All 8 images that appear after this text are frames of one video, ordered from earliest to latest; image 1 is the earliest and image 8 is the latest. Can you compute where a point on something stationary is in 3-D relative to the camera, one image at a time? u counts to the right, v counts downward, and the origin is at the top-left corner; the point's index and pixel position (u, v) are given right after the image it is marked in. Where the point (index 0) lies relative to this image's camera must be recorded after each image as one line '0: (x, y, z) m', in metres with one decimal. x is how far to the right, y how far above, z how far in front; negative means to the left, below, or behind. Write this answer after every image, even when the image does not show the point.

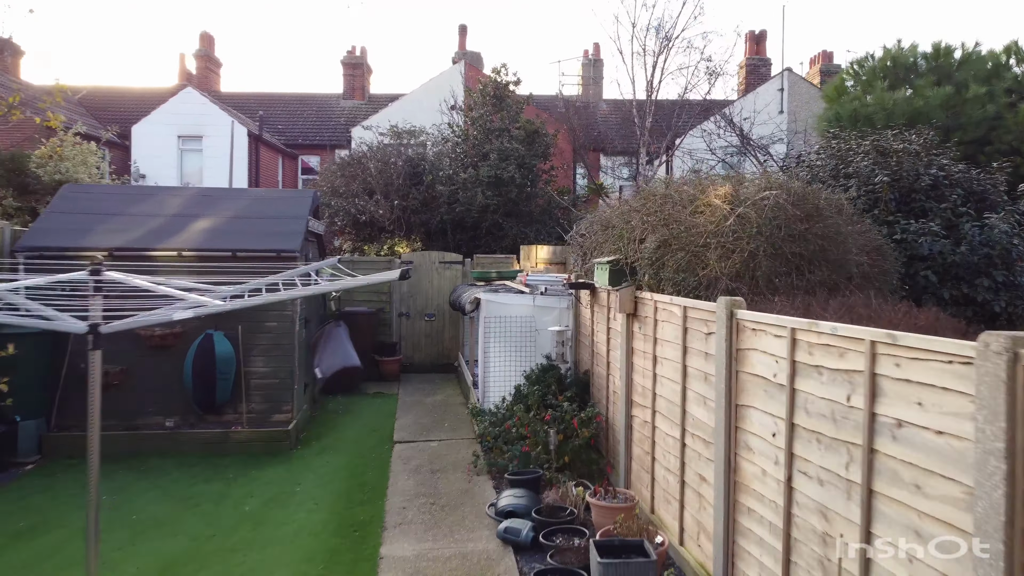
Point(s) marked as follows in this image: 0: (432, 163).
0: (-1.0, +1.5, +9.9) m
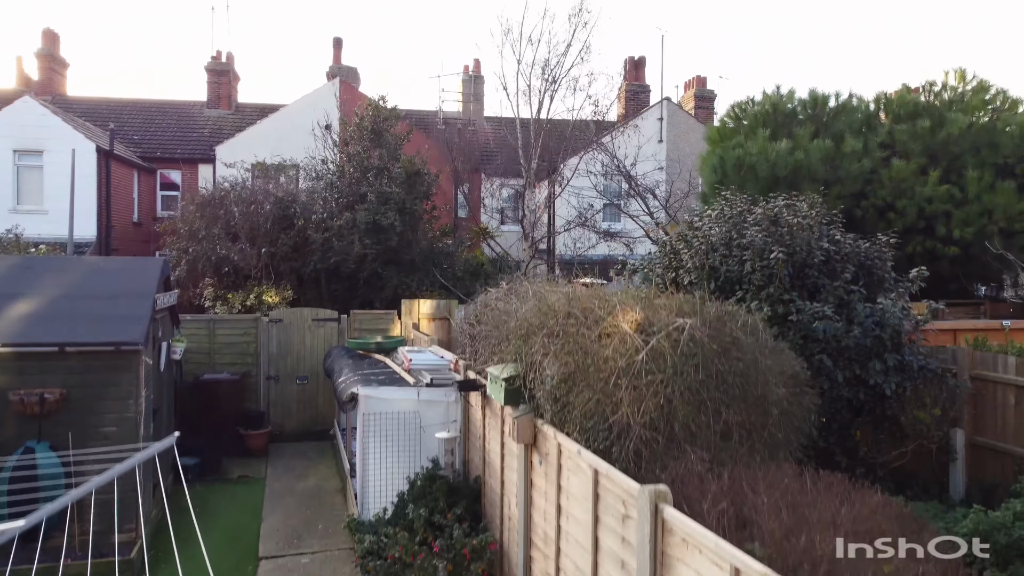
0: (-2.4, +0.9, +9.2) m
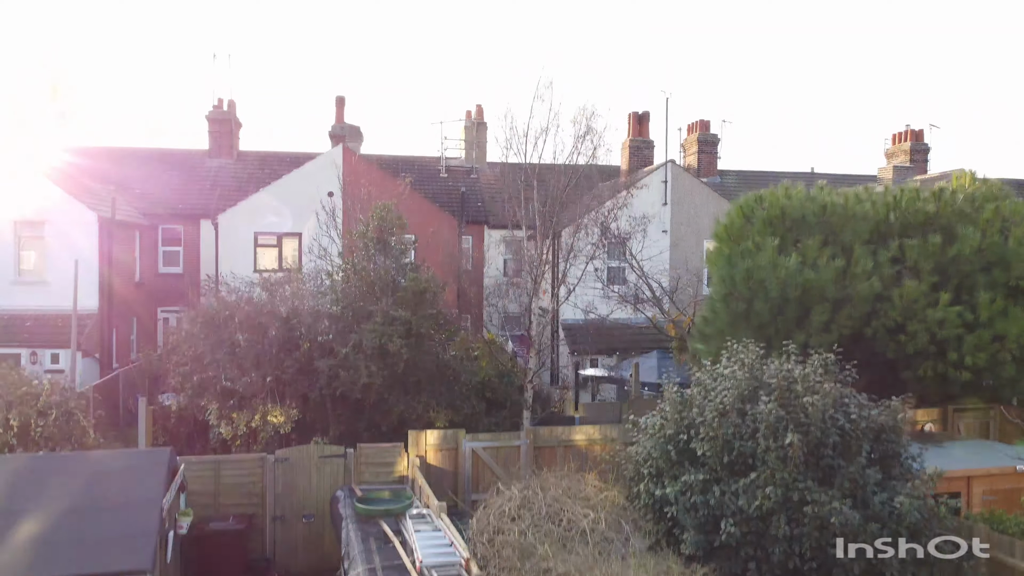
0: (-2.3, -0.4, +9.1) m
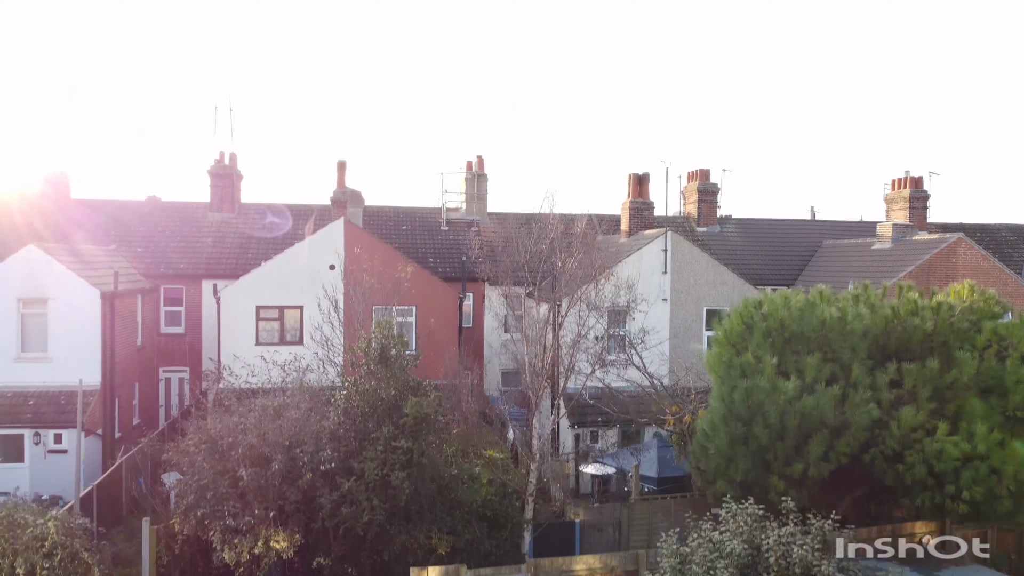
0: (-2.3, -1.9, +9.2) m
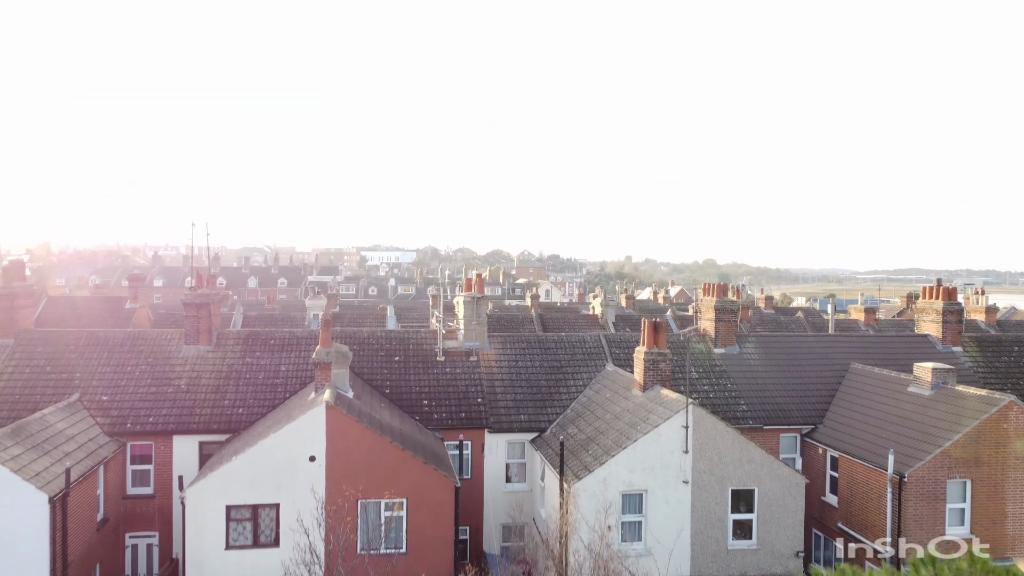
0: (-2.2, -5.4, +7.3) m
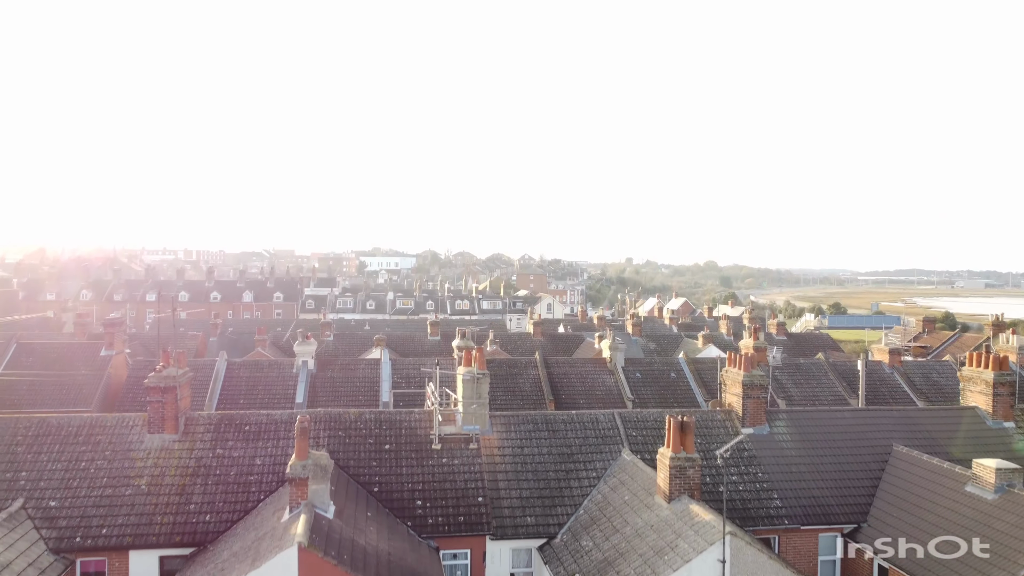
0: (-2.1, -7.2, +5.1) m
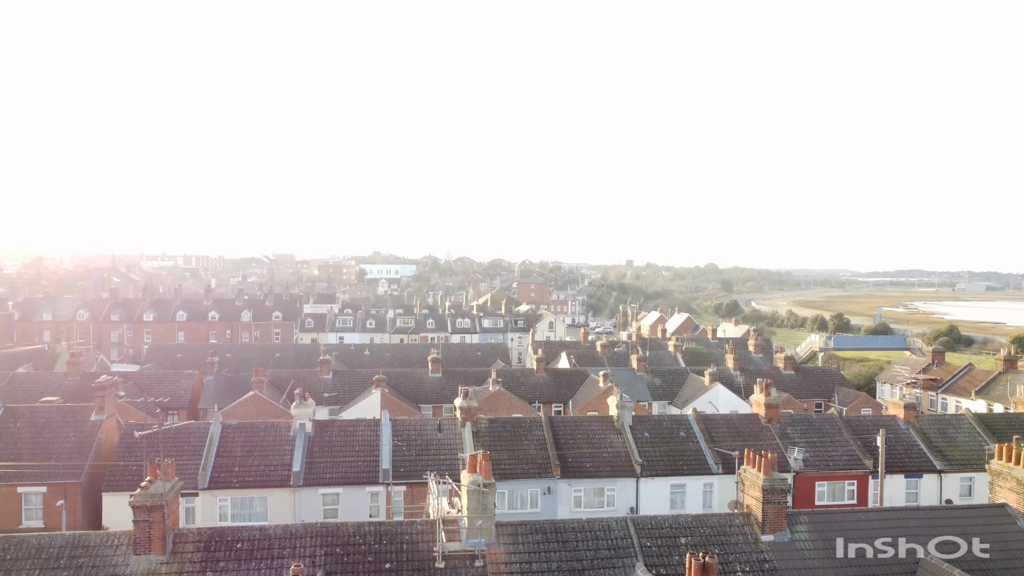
0: (-2.0, -9.6, +4.0) m
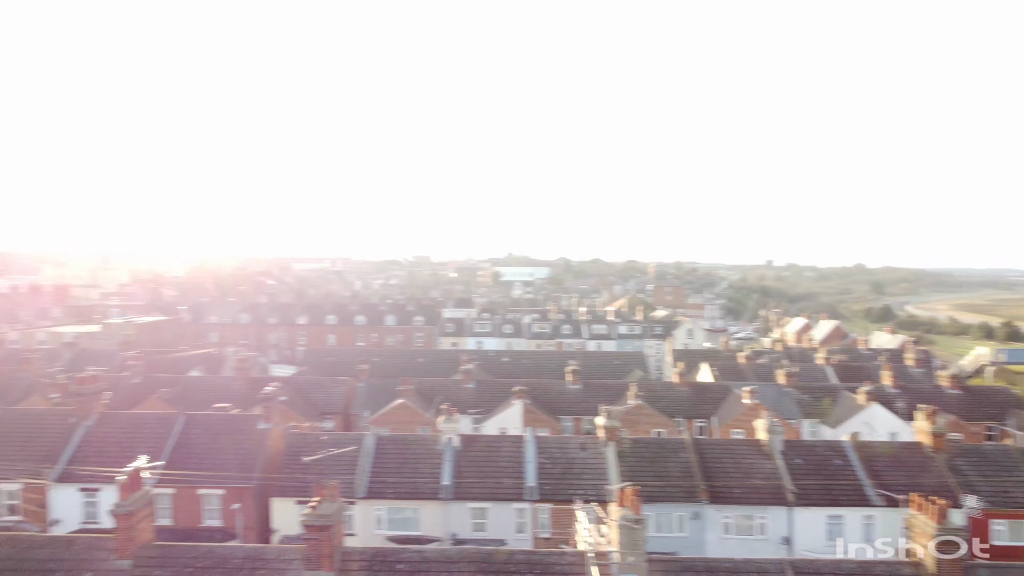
0: (-0.8, -10.4, +4.3) m
